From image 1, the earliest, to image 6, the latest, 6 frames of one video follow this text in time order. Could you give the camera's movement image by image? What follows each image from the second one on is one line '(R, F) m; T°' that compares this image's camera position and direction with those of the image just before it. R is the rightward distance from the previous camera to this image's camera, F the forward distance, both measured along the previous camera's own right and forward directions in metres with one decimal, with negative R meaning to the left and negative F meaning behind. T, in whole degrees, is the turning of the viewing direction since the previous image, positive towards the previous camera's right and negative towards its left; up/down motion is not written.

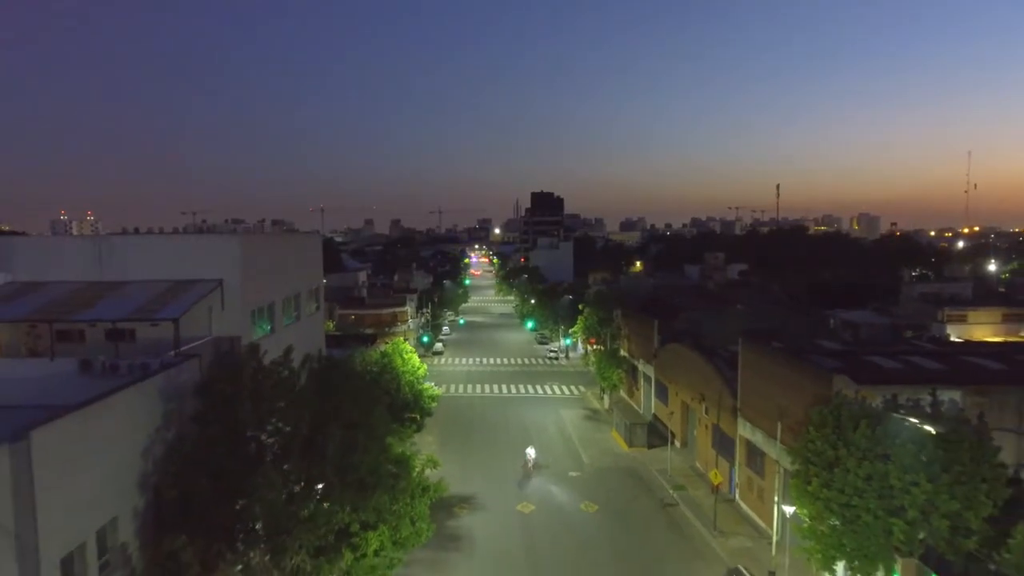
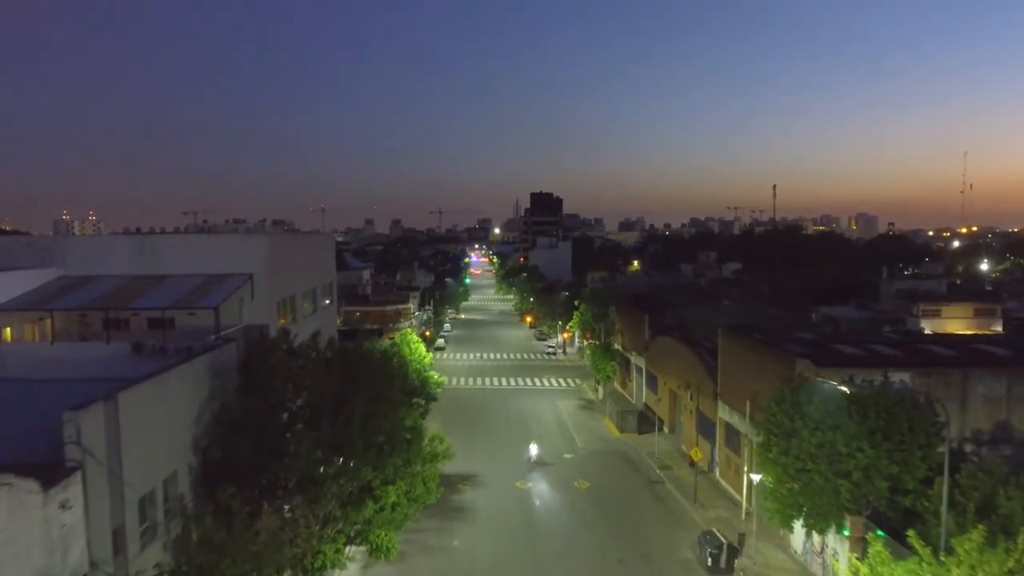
(0.0, -2.5) m; 0°
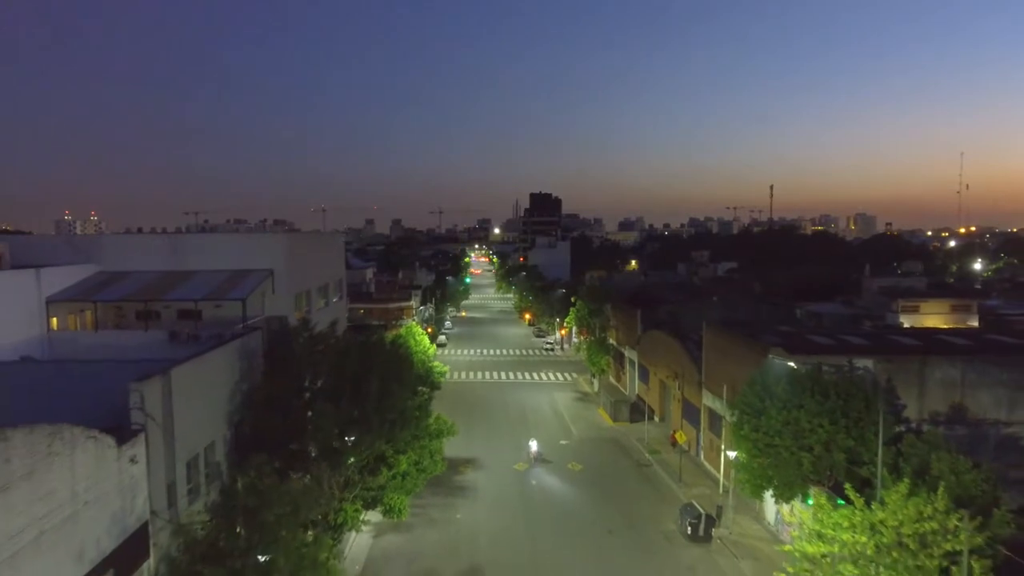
(+0.1, -2.2) m; 0°
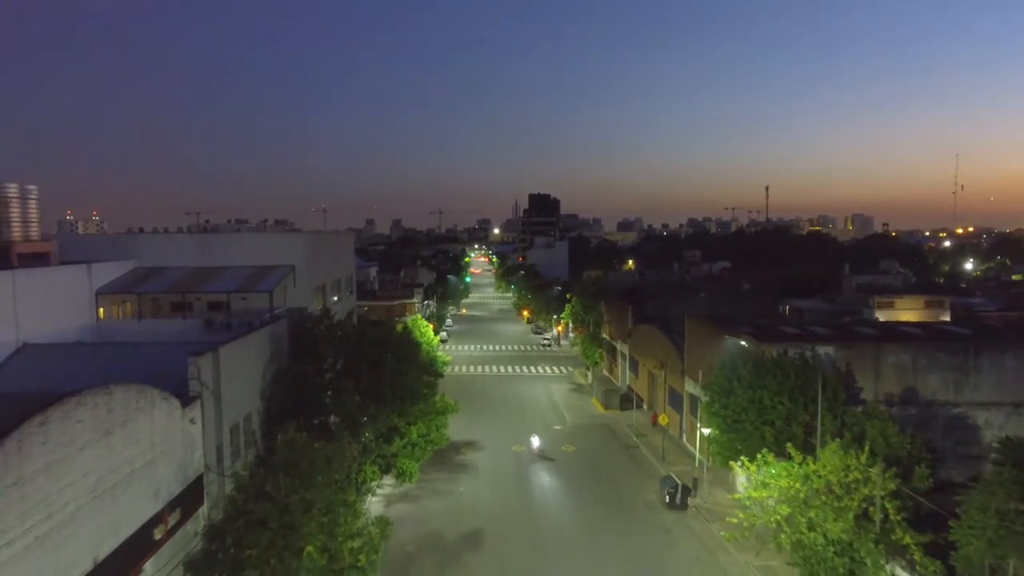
(+0.1, -2.8) m; 0°
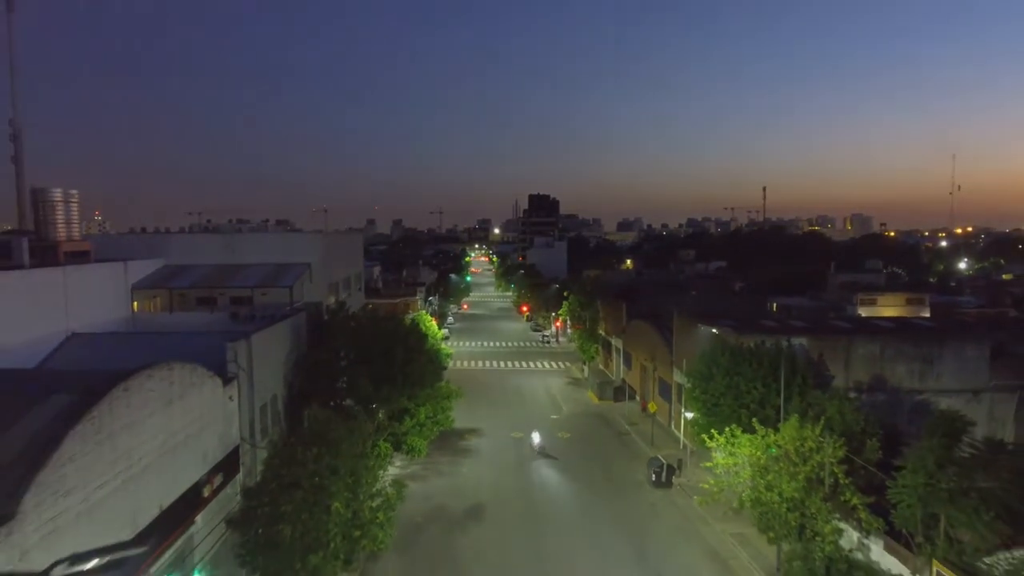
(0.0, -2.4) m; 0°
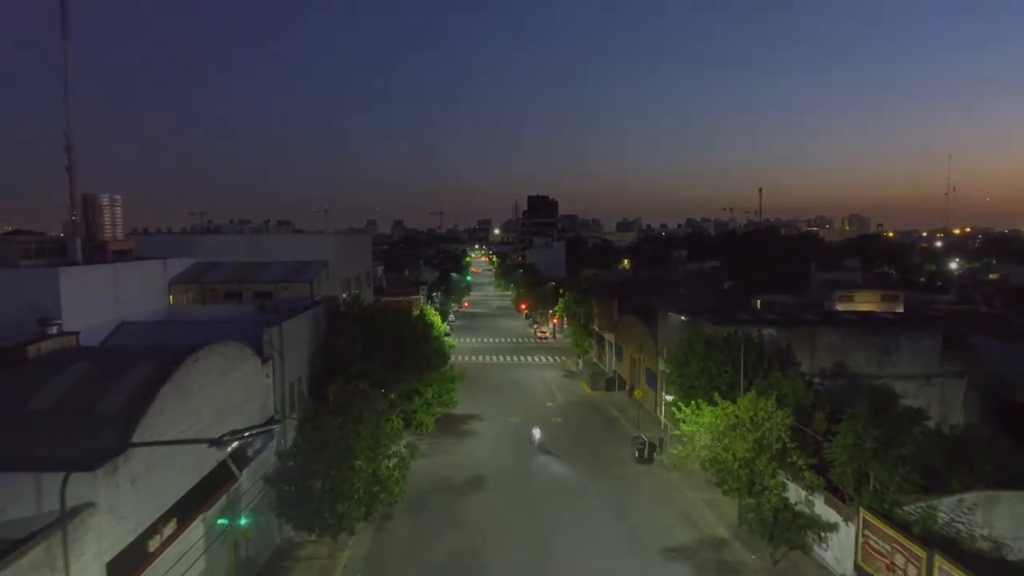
(+0.1, -3.2) m; 0°
